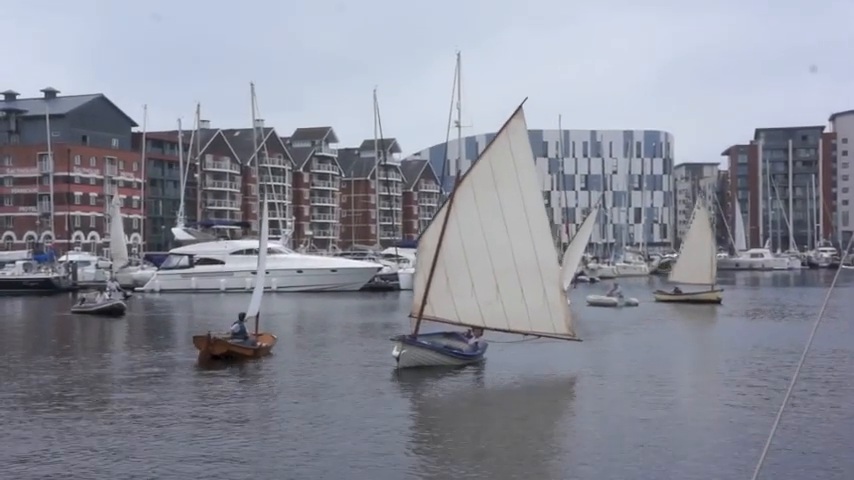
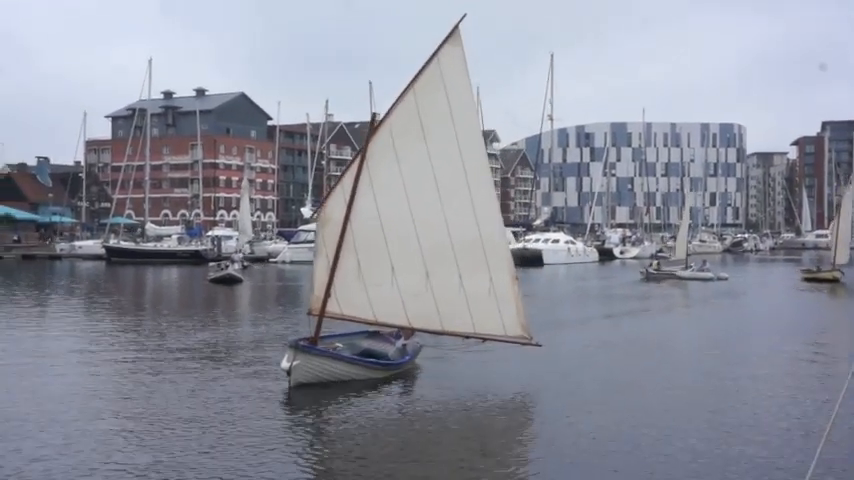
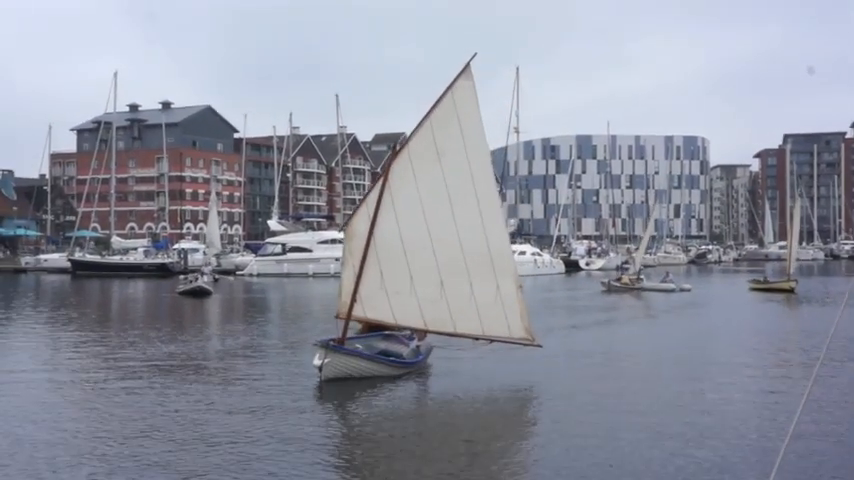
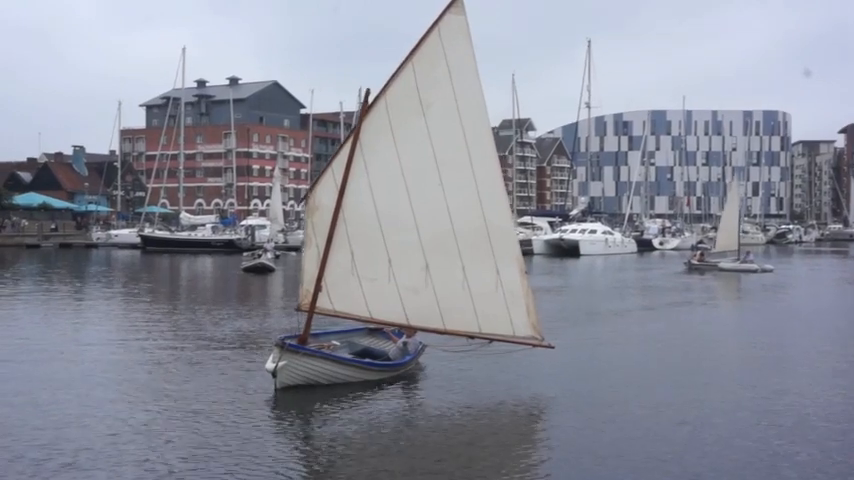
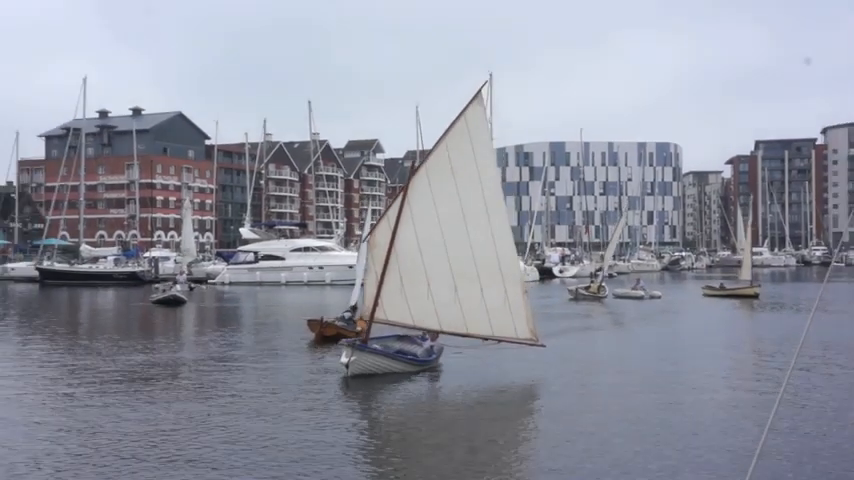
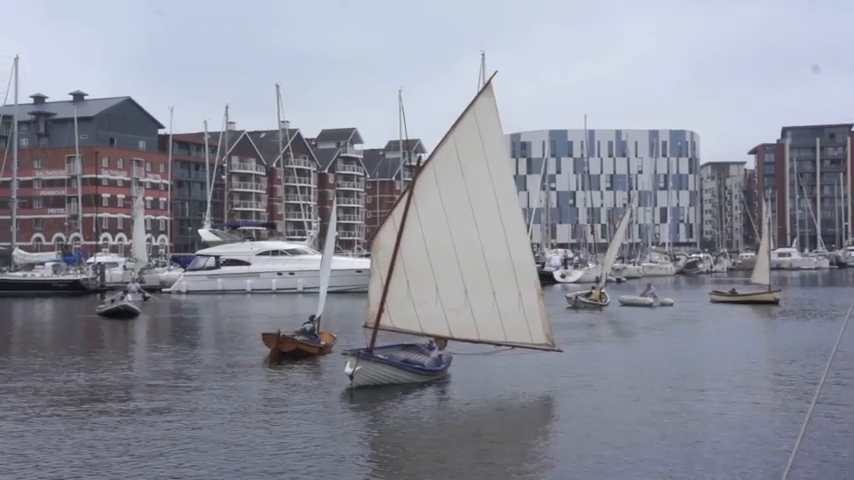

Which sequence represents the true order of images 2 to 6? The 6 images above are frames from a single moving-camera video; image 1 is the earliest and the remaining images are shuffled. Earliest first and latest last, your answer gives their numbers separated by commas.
6, 5, 3, 2, 4
